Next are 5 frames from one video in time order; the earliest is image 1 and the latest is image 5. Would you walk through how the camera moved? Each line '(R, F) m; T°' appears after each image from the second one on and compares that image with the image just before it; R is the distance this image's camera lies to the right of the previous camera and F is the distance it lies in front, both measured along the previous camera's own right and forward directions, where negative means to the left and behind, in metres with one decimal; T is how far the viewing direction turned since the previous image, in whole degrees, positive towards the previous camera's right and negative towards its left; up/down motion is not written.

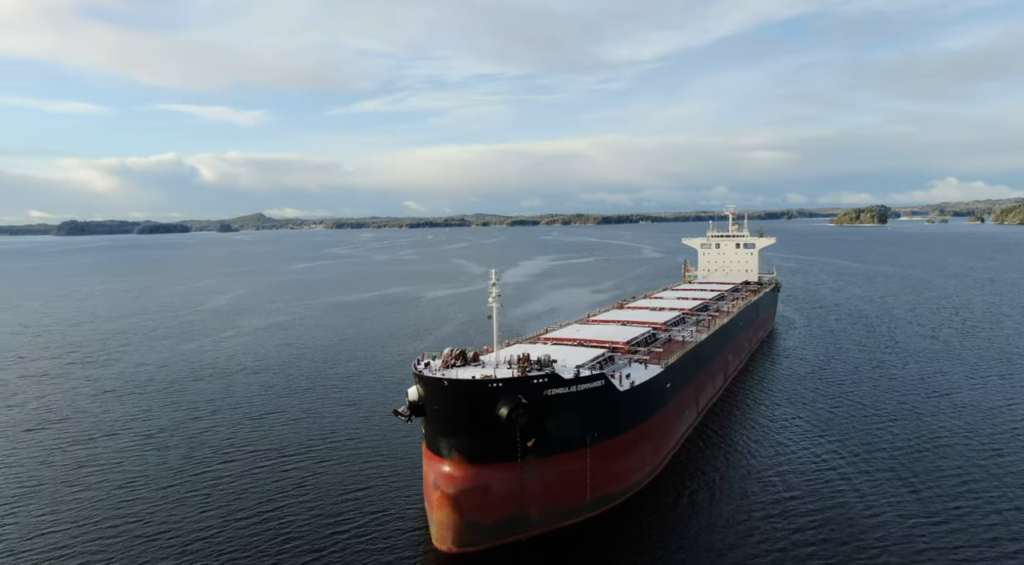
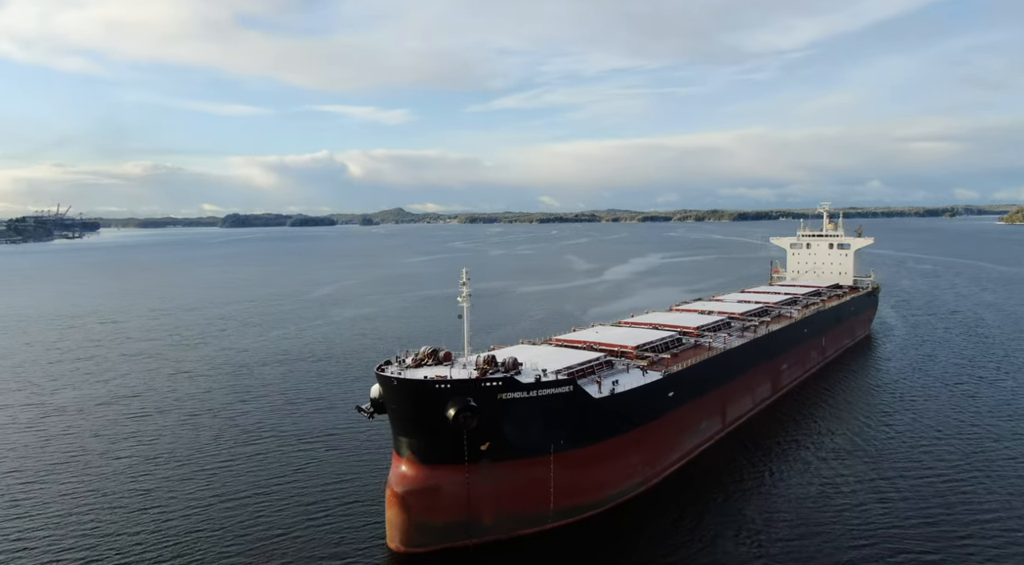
(+3.2, +0.6) m; -11°
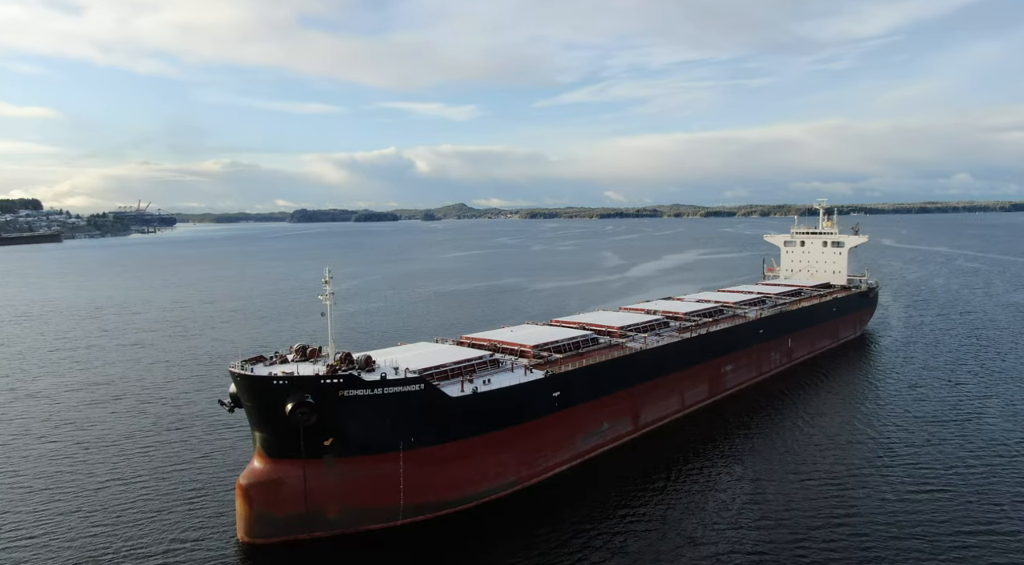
(+4.2, +0.1) m; -5°
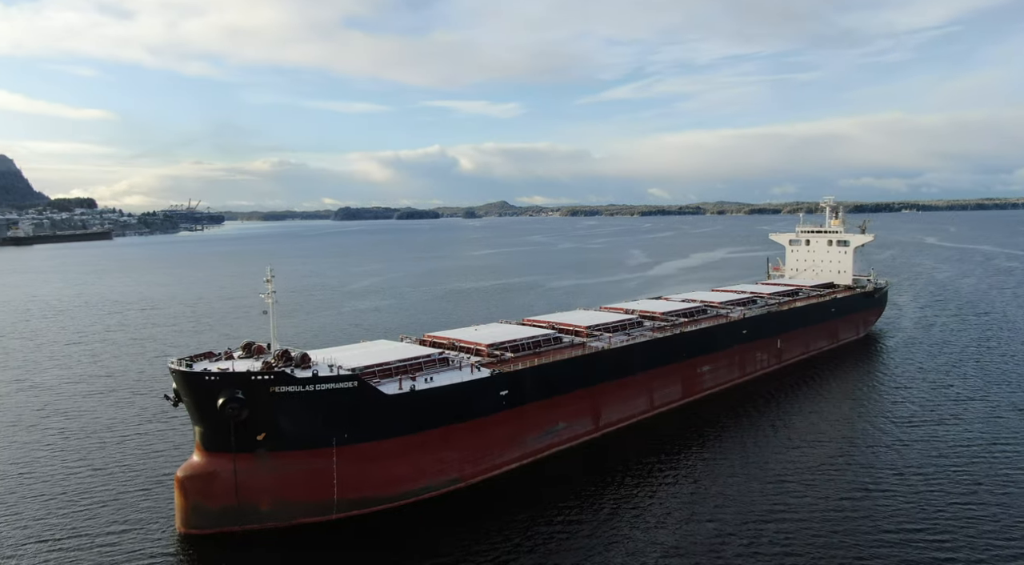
(+2.2, 0.0) m; -3°
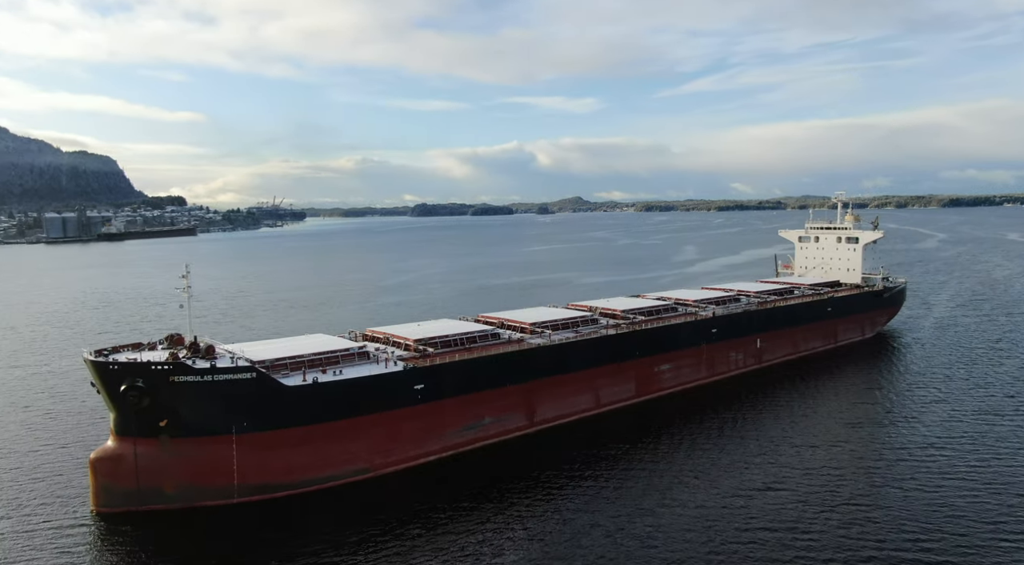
(+3.8, 0.0) m; -6°
